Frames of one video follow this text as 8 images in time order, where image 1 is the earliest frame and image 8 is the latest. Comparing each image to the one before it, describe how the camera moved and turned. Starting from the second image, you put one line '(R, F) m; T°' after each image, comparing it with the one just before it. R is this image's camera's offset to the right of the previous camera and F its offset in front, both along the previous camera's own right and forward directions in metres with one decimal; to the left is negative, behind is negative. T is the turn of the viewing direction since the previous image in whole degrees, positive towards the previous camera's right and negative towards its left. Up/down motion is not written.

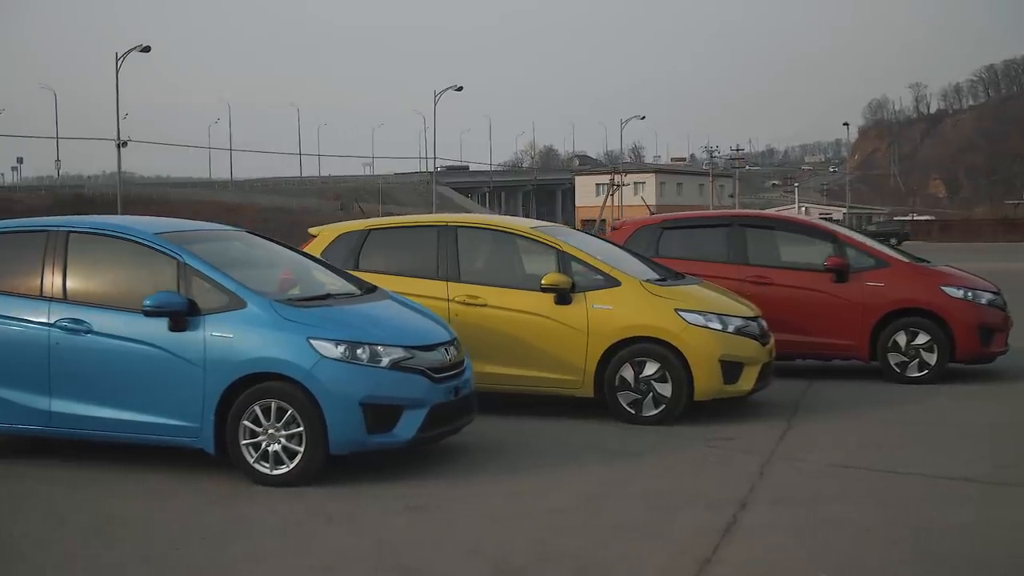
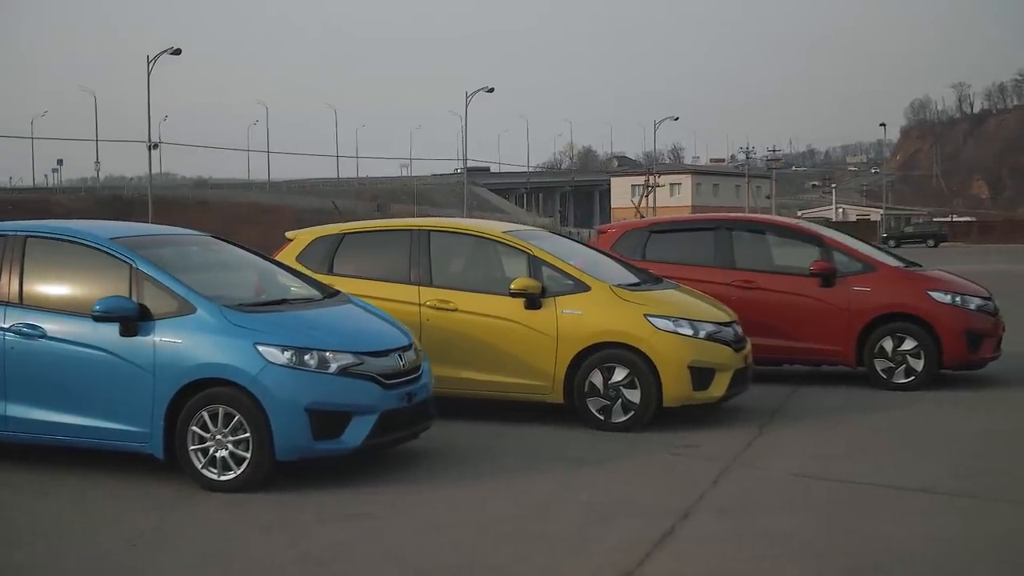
(+0.4, +0.1) m; -1°
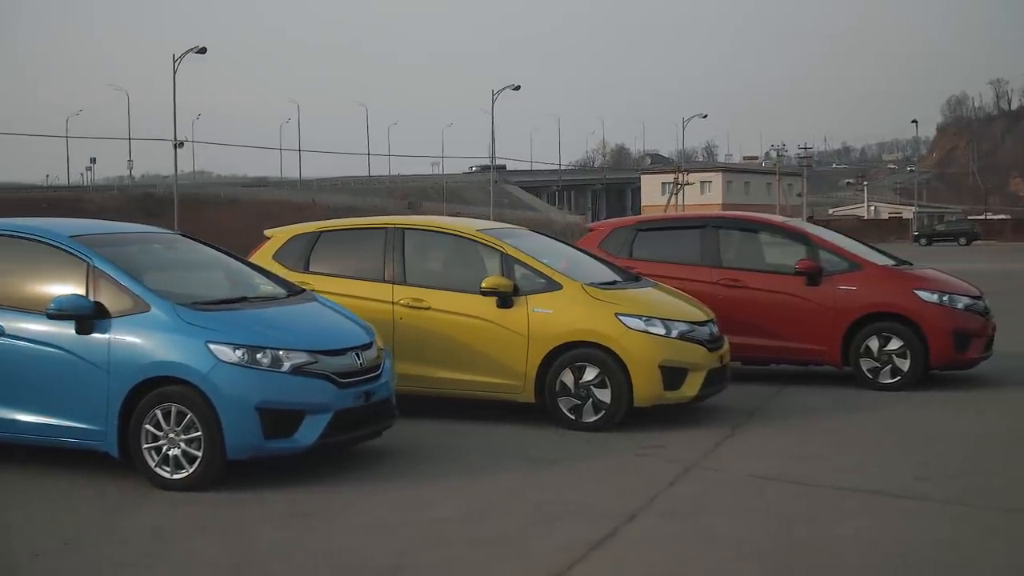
(+0.4, +0.1) m; -1°
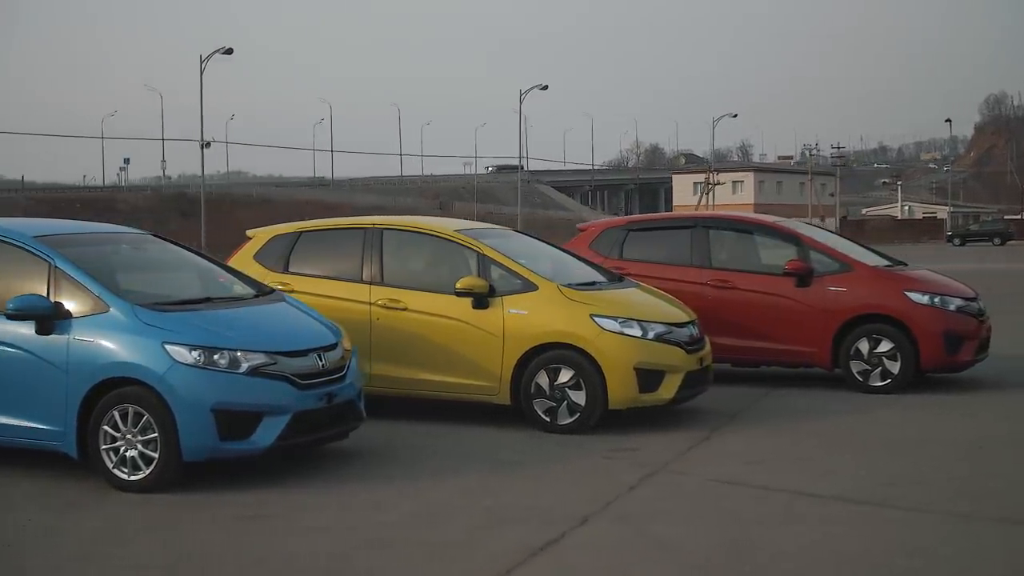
(+0.3, +0.1) m; -1°
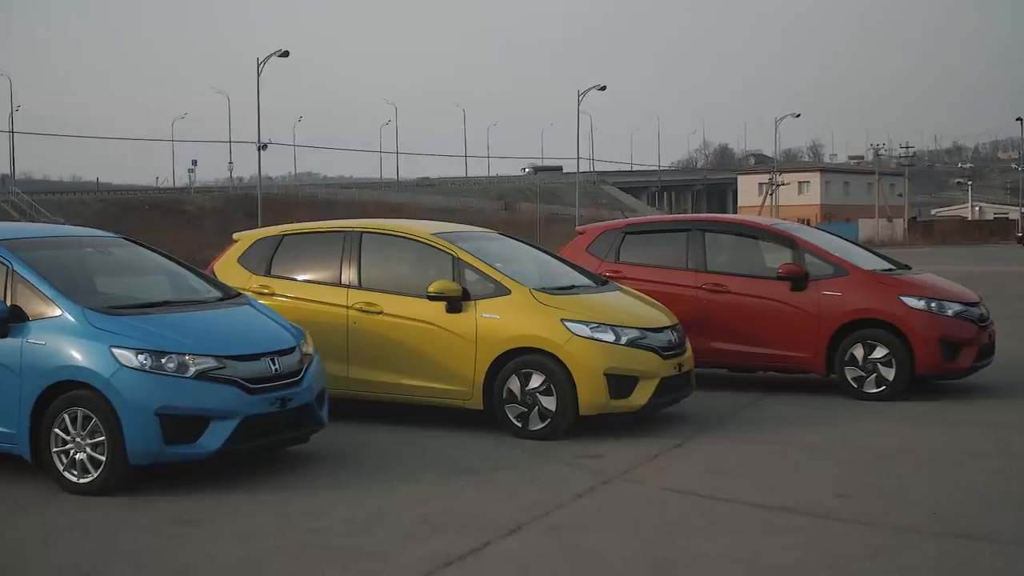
(+0.5, +0.1) m; -2°
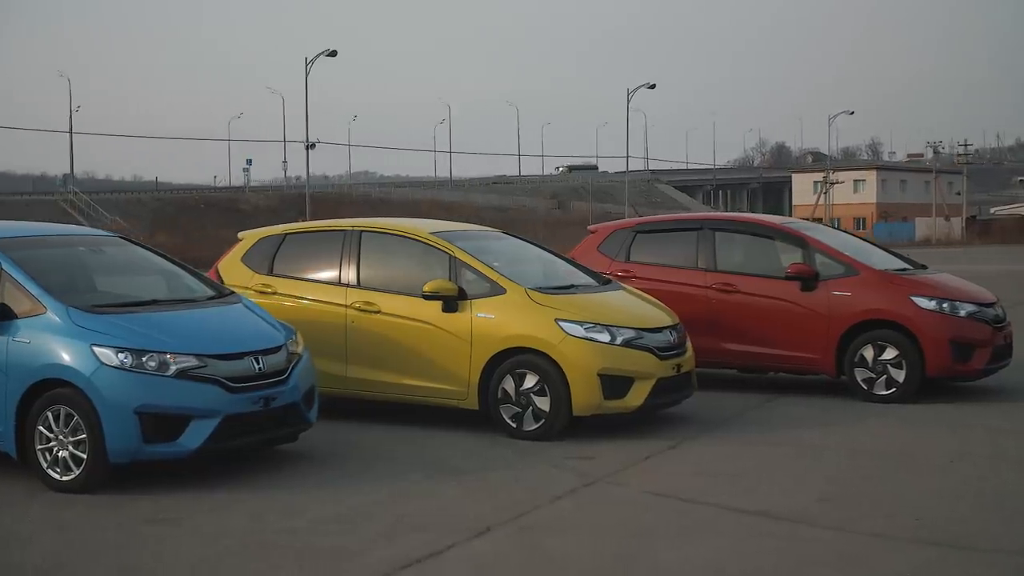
(+0.3, +0.1) m; -2°
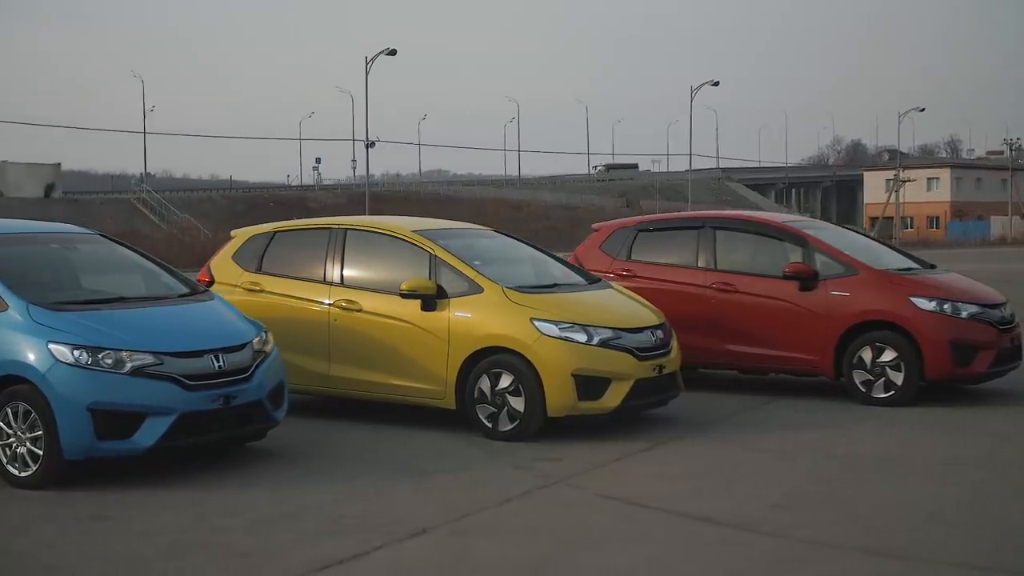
(+0.5, +0.1) m; -3°
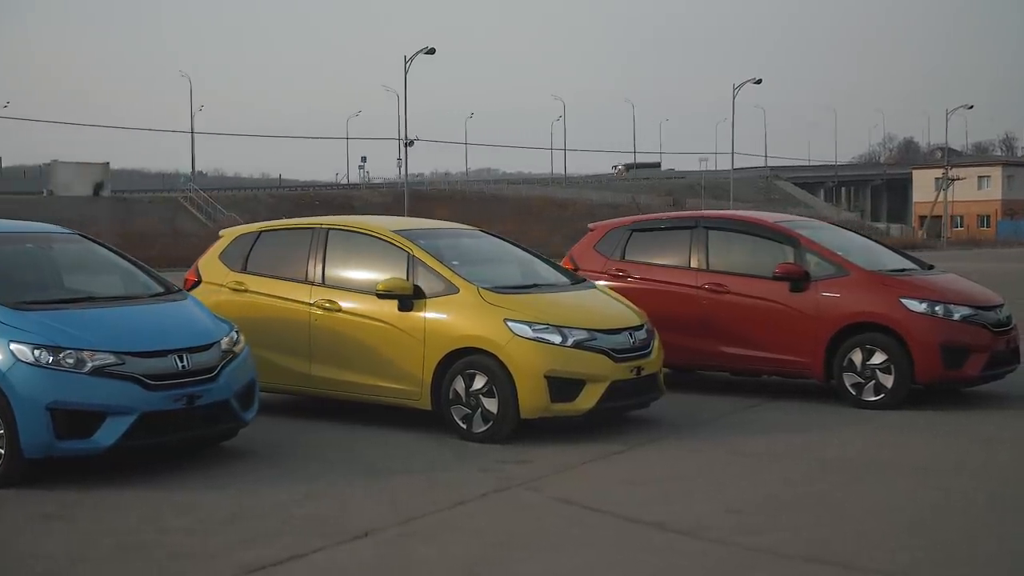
(+0.4, 0.0) m; -2°
